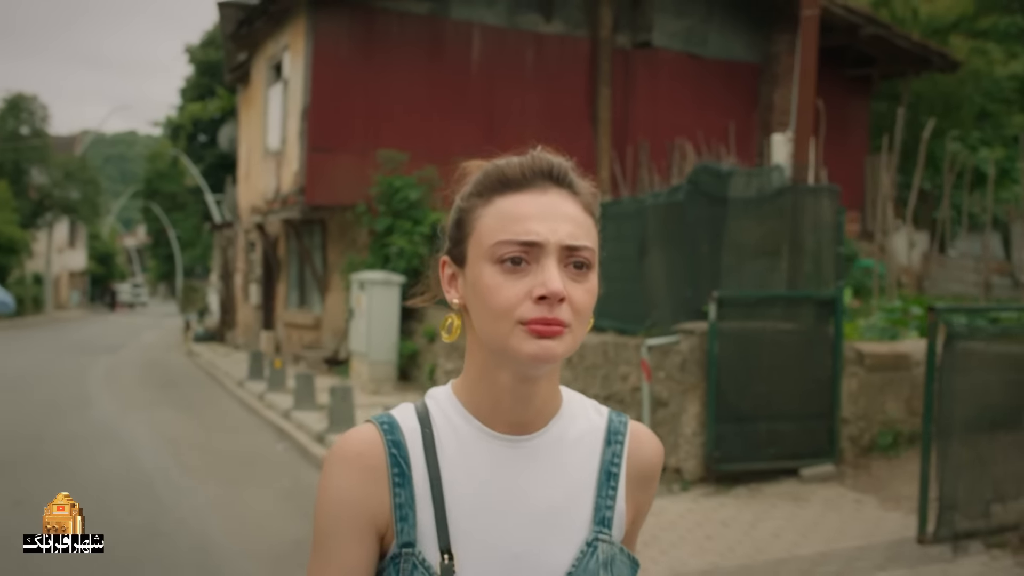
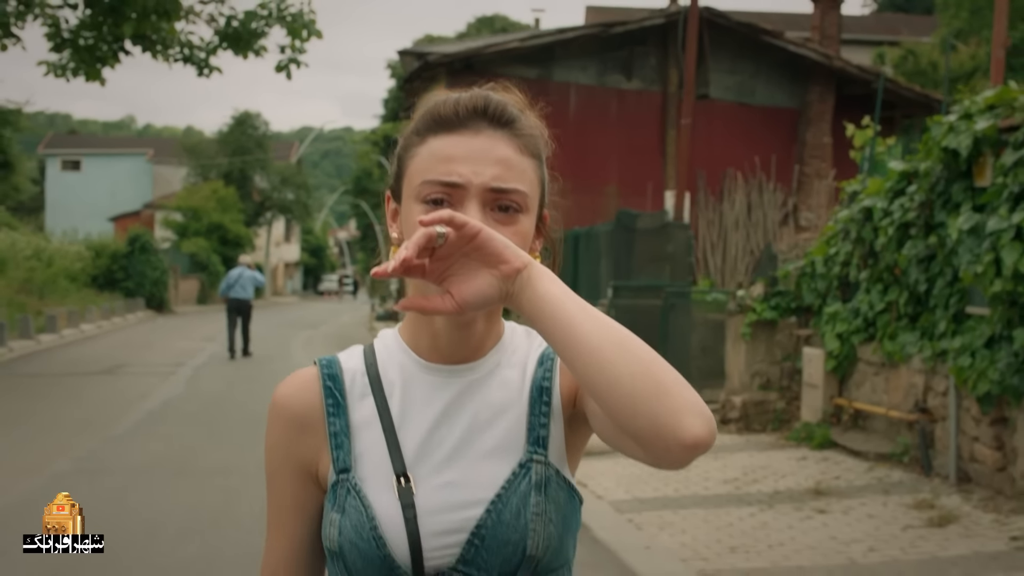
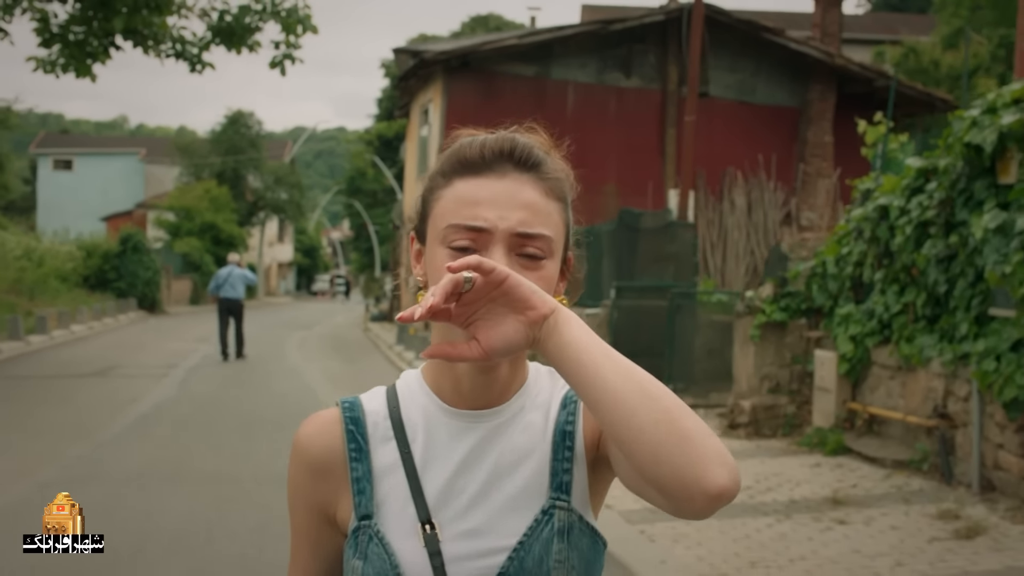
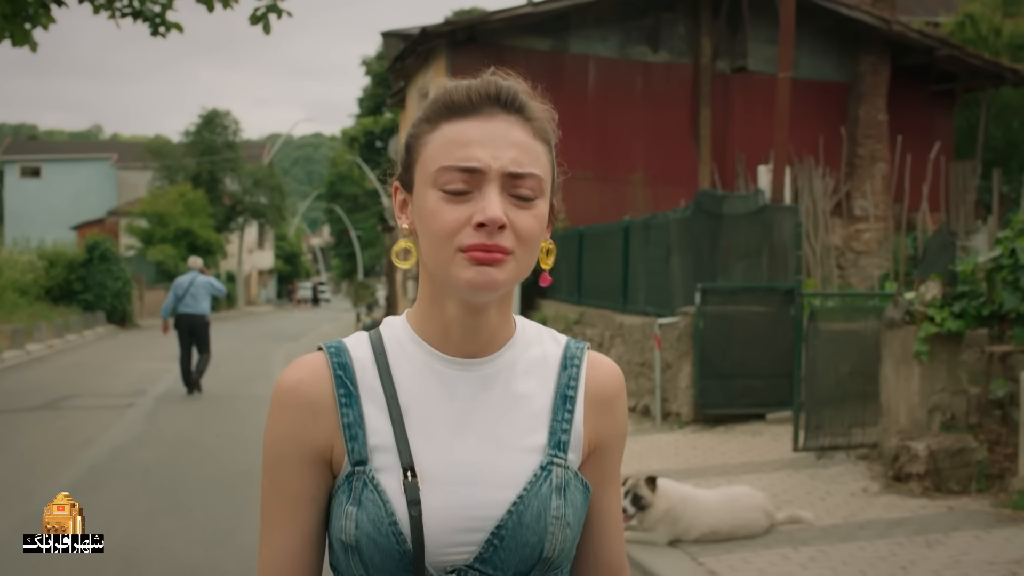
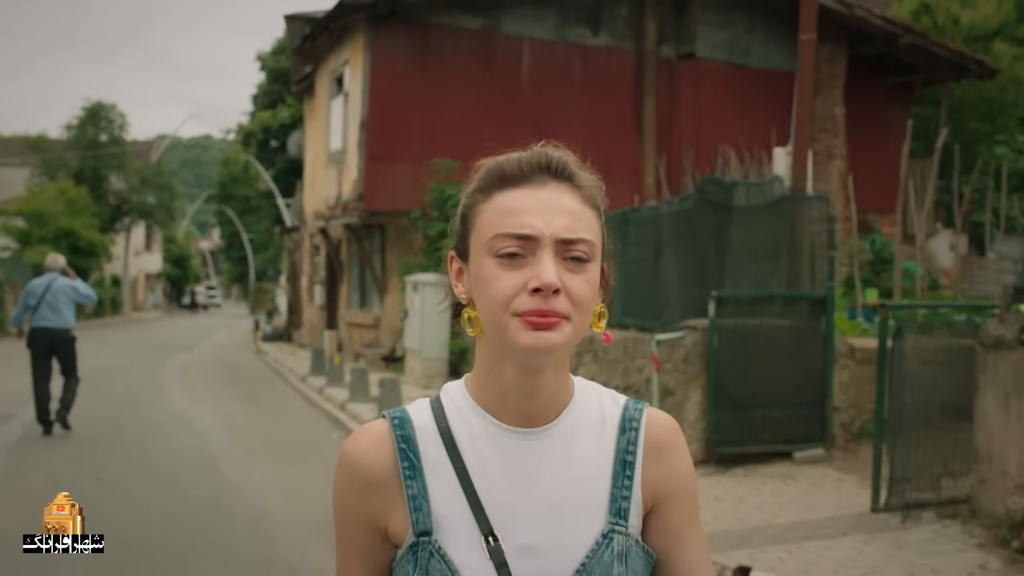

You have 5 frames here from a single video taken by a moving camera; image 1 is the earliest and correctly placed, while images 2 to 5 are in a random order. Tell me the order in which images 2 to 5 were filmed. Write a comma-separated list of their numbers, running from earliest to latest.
5, 4, 3, 2
